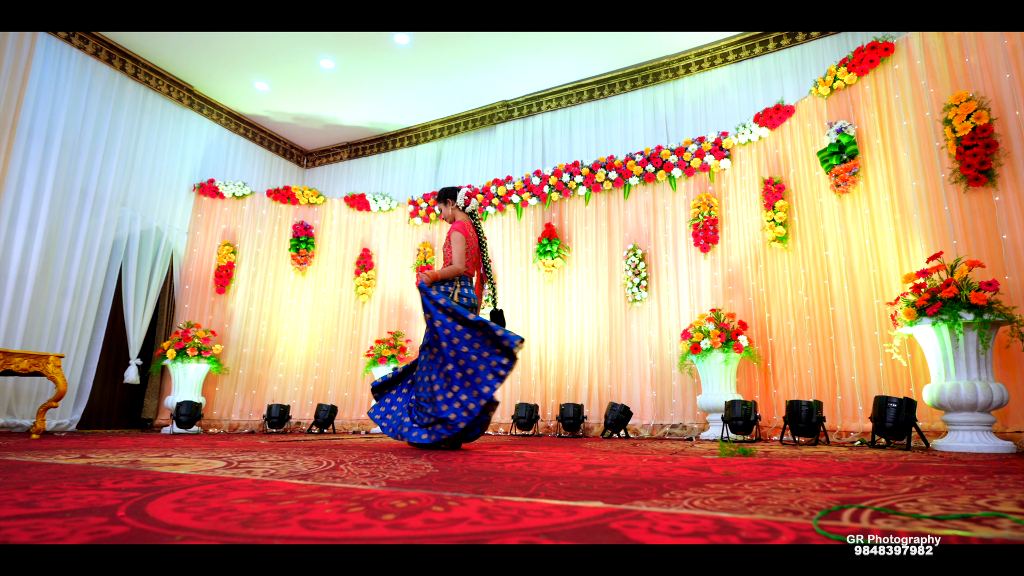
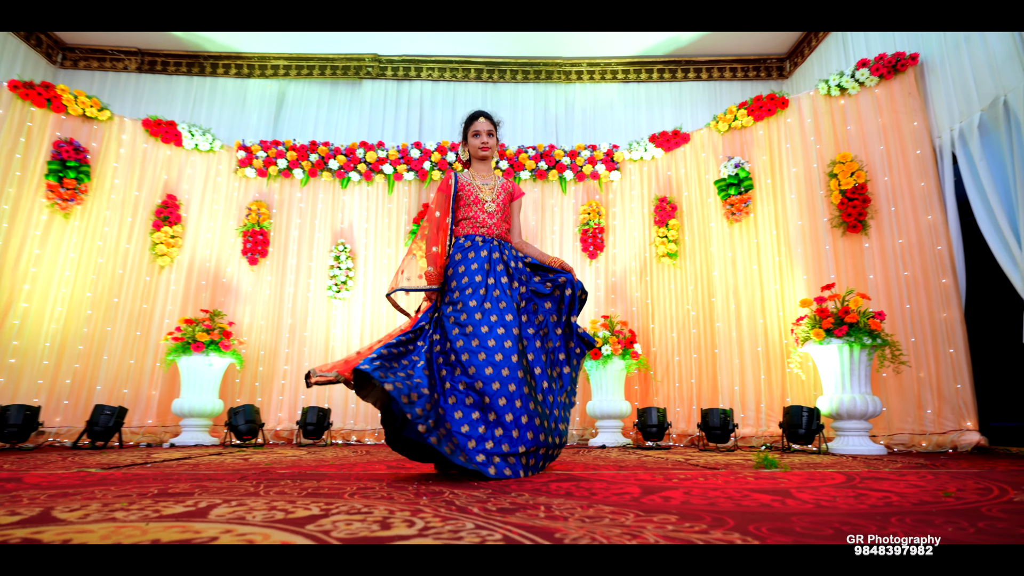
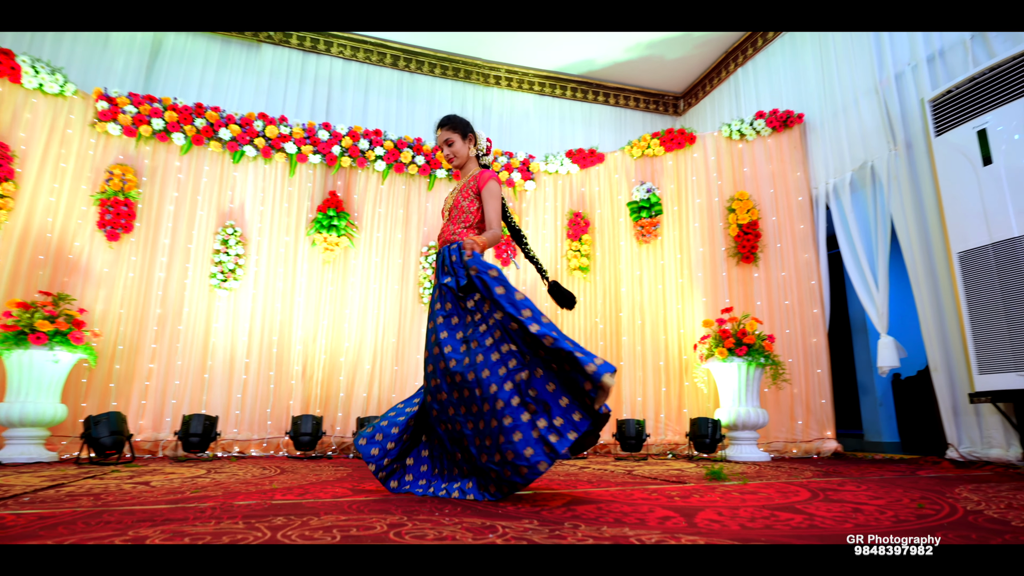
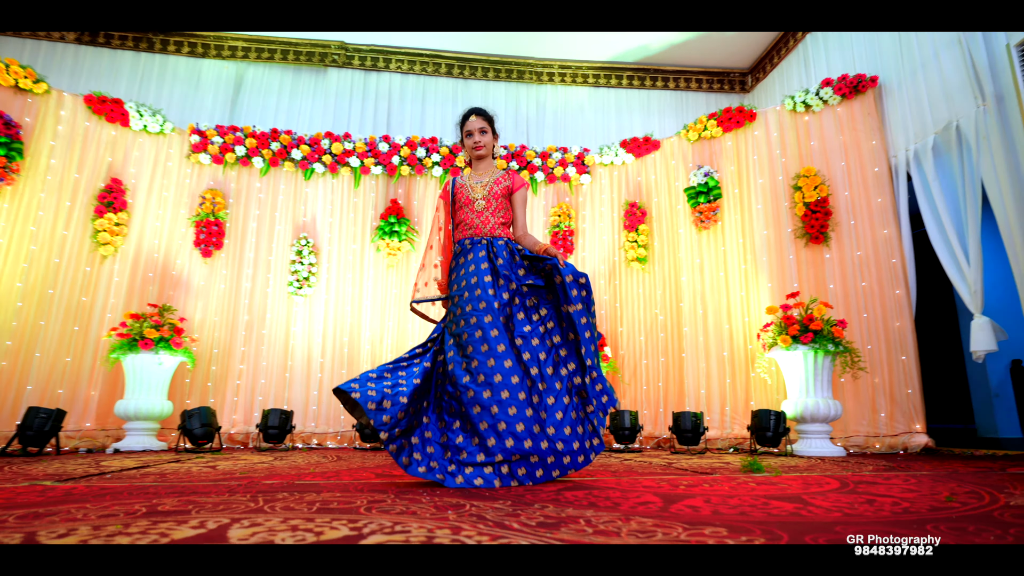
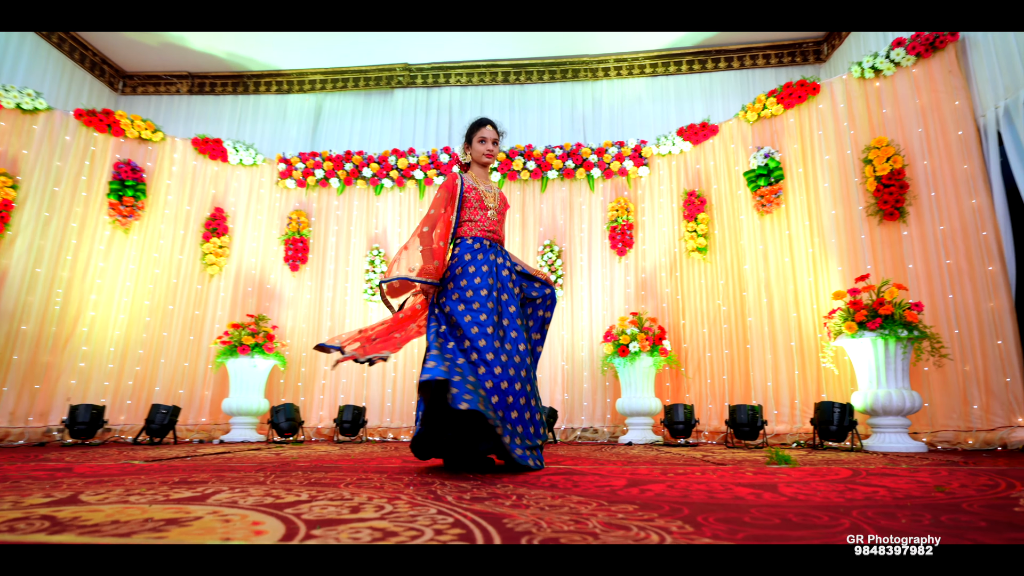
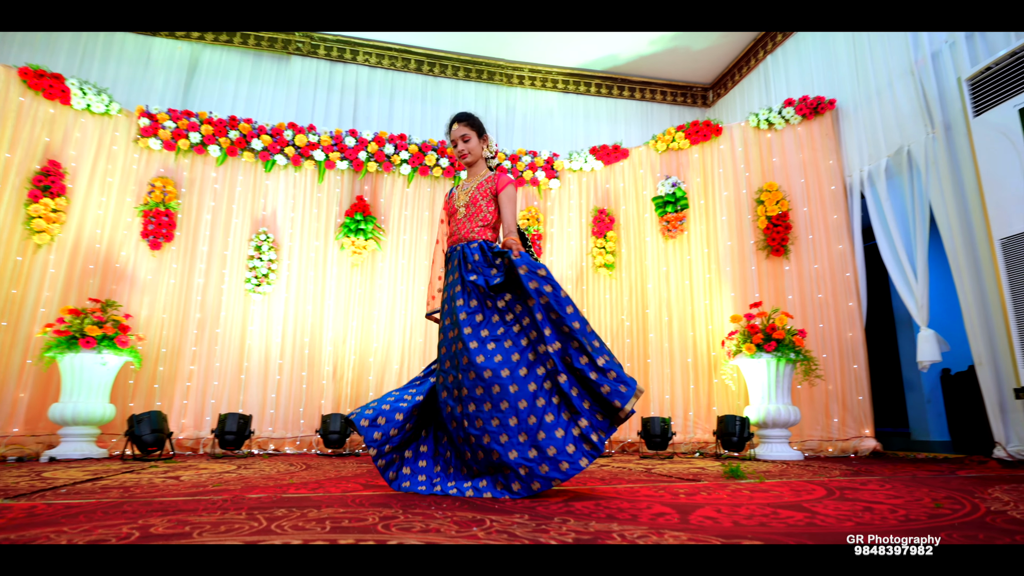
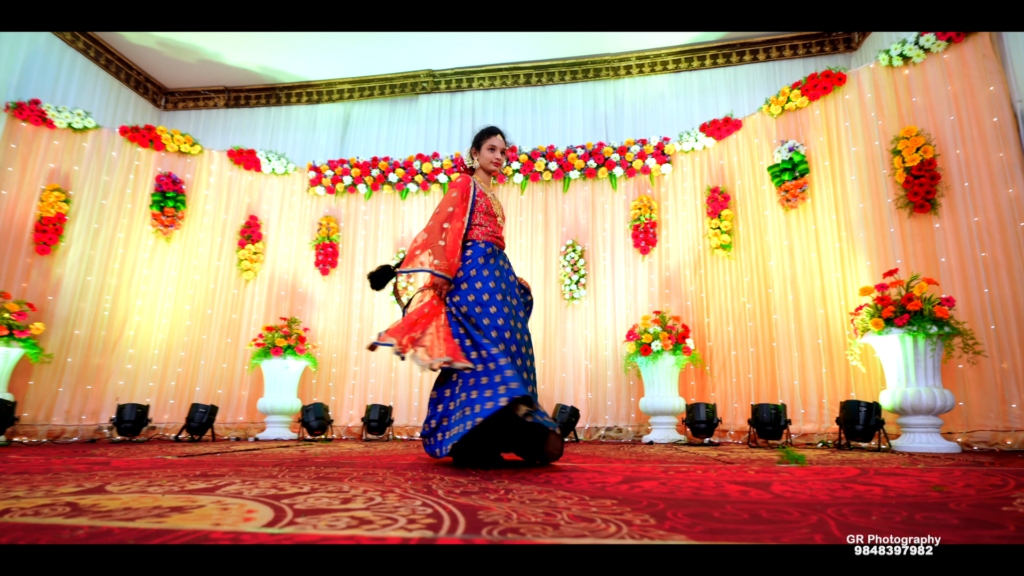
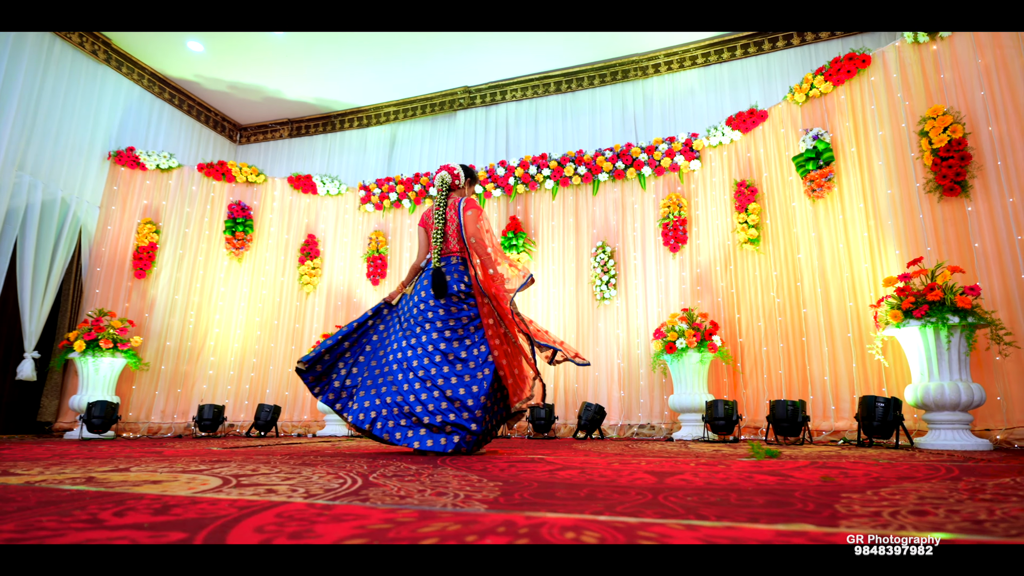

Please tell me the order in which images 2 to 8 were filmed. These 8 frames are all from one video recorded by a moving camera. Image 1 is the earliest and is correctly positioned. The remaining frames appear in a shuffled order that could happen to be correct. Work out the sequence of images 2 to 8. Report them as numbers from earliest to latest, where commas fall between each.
8, 7, 5, 2, 4, 6, 3
